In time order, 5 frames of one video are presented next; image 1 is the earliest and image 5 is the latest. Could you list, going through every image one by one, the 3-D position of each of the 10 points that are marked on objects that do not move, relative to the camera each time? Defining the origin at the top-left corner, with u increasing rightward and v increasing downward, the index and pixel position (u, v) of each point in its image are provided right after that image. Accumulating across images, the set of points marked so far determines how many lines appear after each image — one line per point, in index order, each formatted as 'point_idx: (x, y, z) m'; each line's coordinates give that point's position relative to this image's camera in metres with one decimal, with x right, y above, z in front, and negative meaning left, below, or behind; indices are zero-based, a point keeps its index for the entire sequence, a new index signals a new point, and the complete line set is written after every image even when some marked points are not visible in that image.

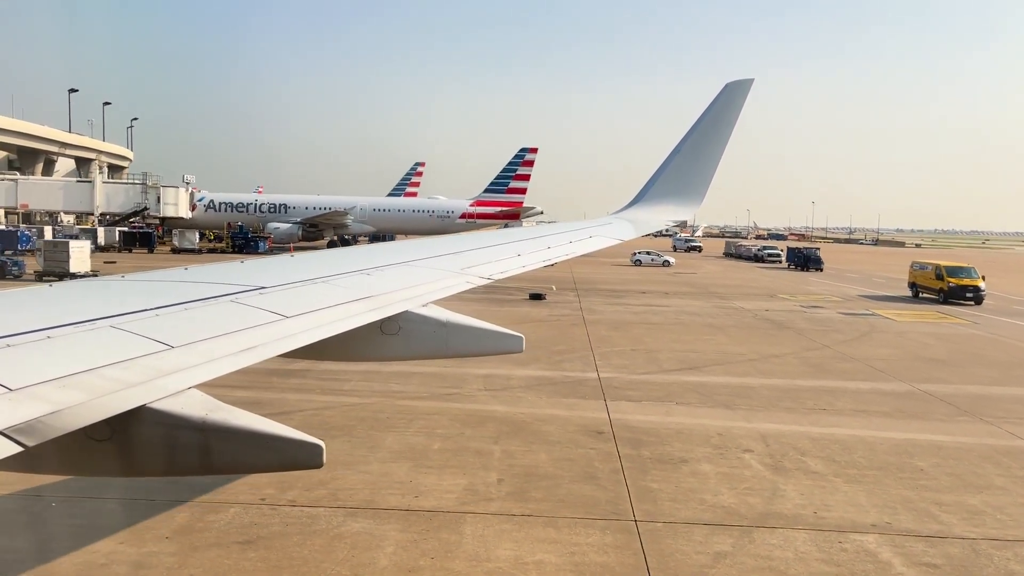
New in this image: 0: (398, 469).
0: (-1.1, -1.7, +7.6) m
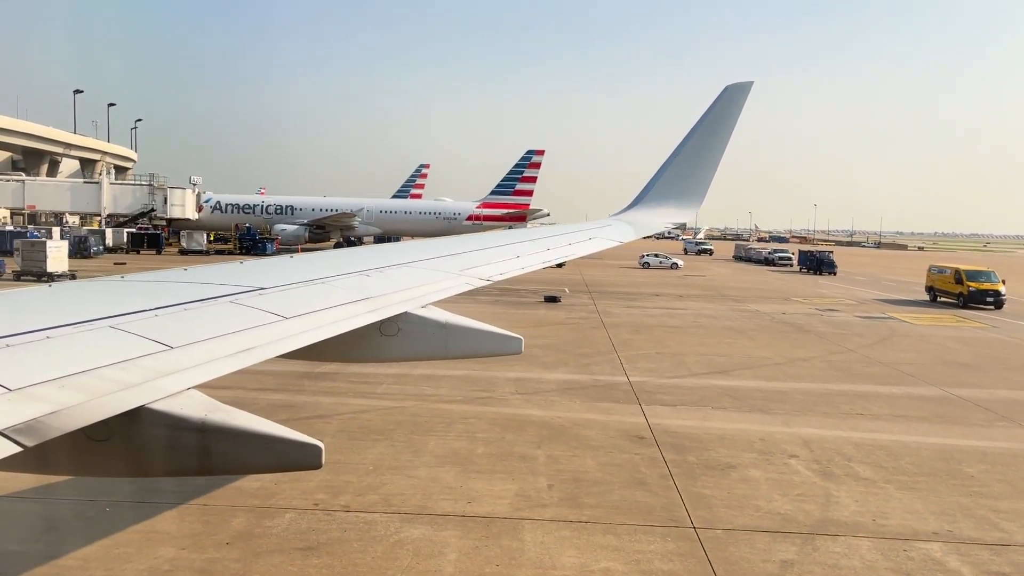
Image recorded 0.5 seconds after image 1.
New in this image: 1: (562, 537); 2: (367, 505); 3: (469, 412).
0: (-0.6, -1.8, +7.6) m
1: (+0.4, -1.9, +6.1) m
2: (-1.2, -1.8, +6.7) m
3: (-0.5, -1.6, +10.1) m
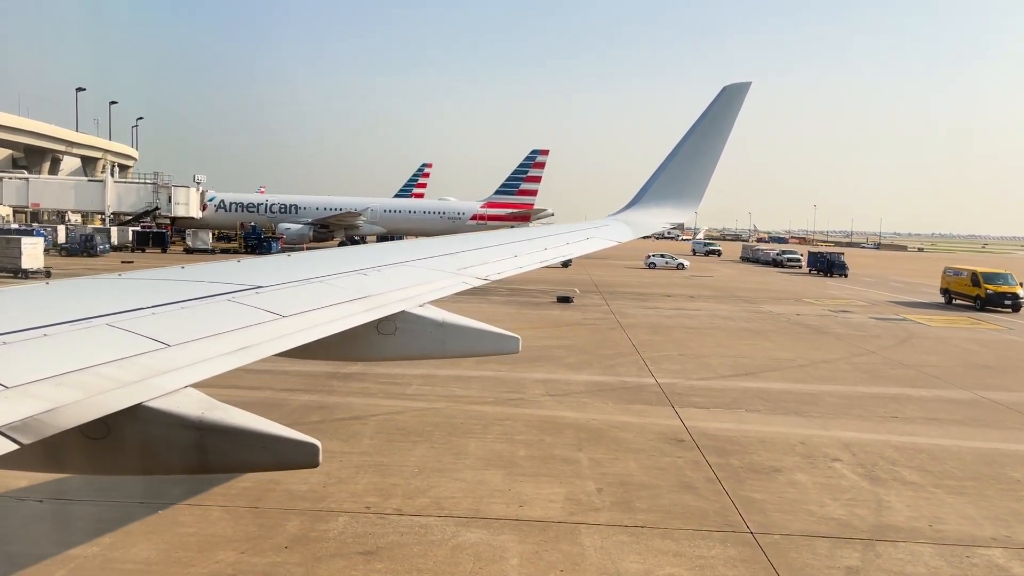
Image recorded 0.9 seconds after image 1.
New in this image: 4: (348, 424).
0: (-0.2, -1.8, +7.5) m
1: (+0.8, -1.9, +6.0) m
2: (-0.8, -1.8, +6.6) m
3: (-0.1, -1.6, +10.1) m
4: (-1.9, -1.6, +9.3) m
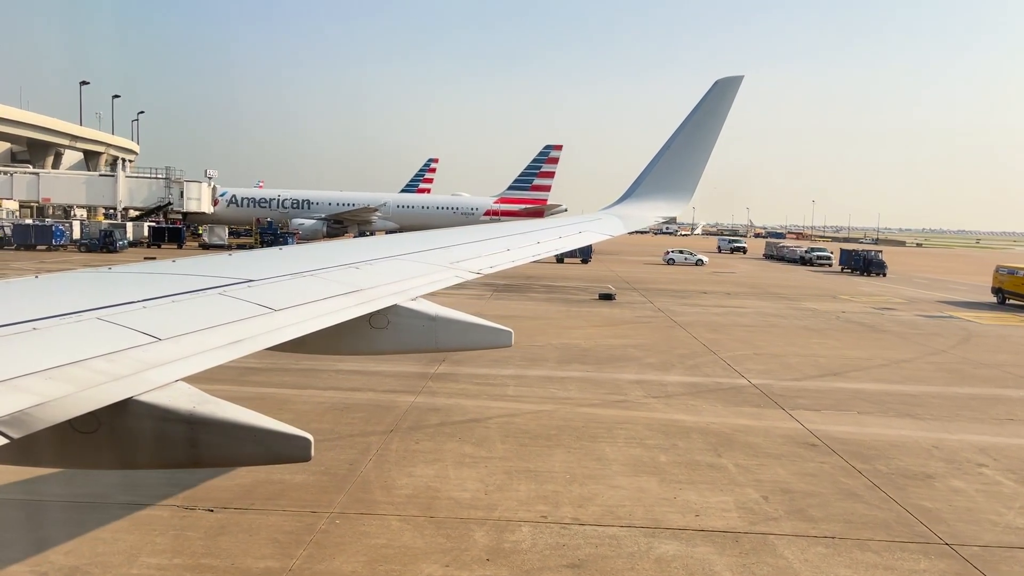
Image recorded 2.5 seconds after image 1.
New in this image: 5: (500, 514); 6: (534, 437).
0: (+1.3, -1.8, +7.4) m
1: (+2.3, -1.9, +5.9) m
2: (+0.7, -1.9, +6.5) m
3: (+1.3, -1.6, +9.9) m
4: (-0.5, -1.6, +9.1) m
5: (-0.1, -1.8, +6.4) m
6: (+0.2, -1.6, +8.8) m
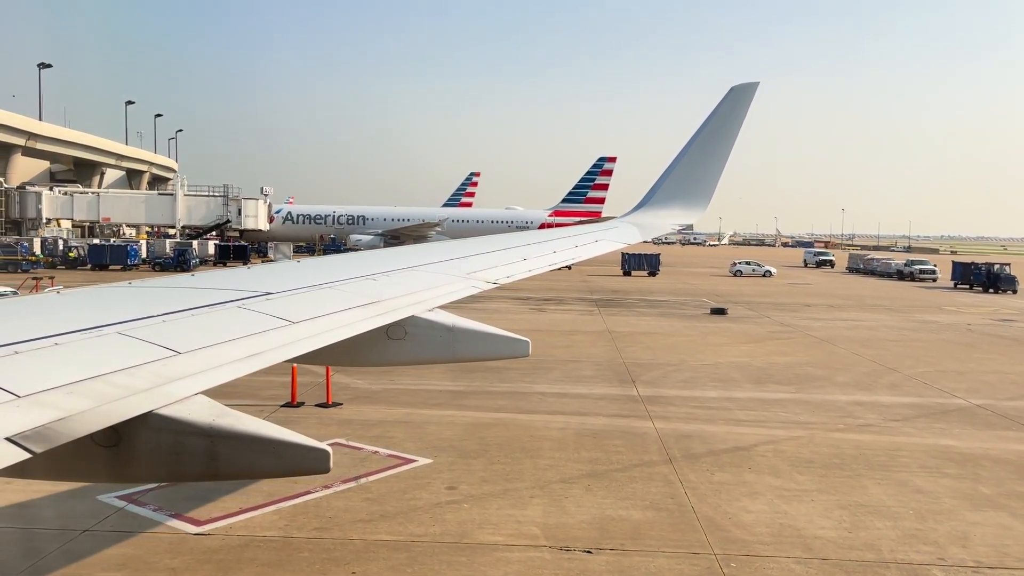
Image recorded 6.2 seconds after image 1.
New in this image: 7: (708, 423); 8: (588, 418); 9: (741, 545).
0: (+4.2, -2.0, +6.9) m
1: (+5.2, -2.1, +5.3) m
2: (+3.6, -2.0, +6.0) m
3: (+4.4, -1.8, +9.4) m
4: (+2.6, -1.8, +8.7) m
5: (+2.9, -2.0, +6.0) m
6: (+3.3, -1.9, +8.3) m
7: (+2.5, -1.7, +10.3) m
8: (+1.1, -1.7, +10.5) m
9: (+1.8, -2.0, +6.2) m
